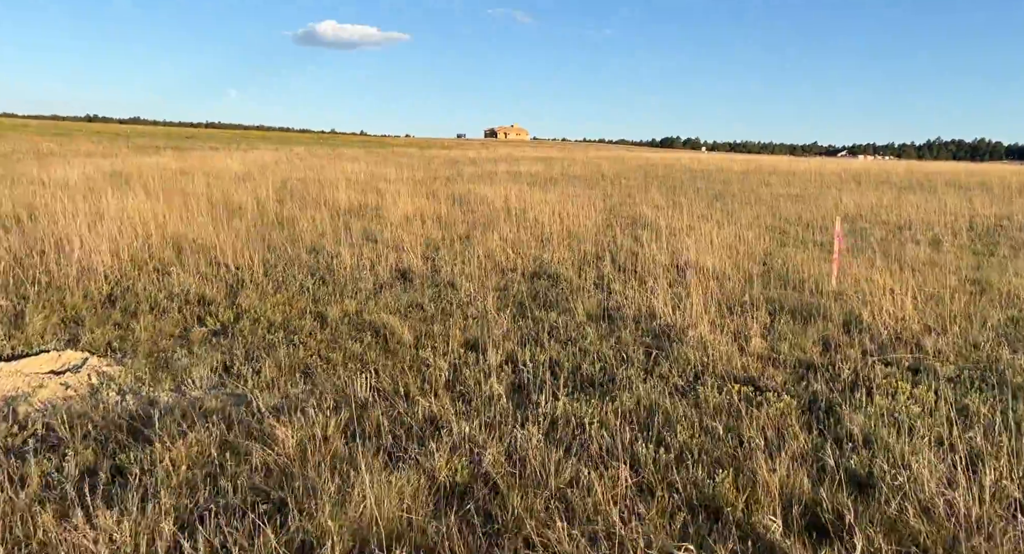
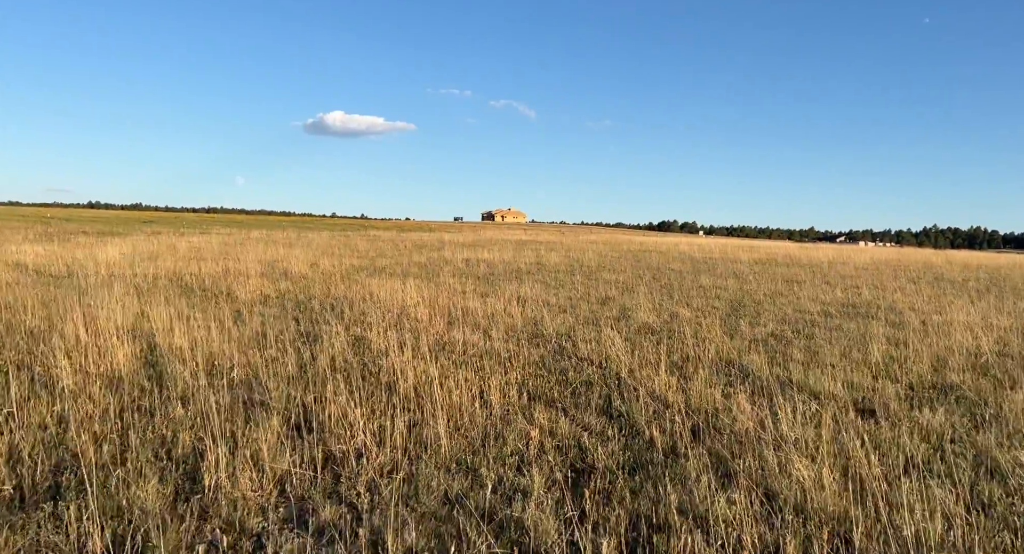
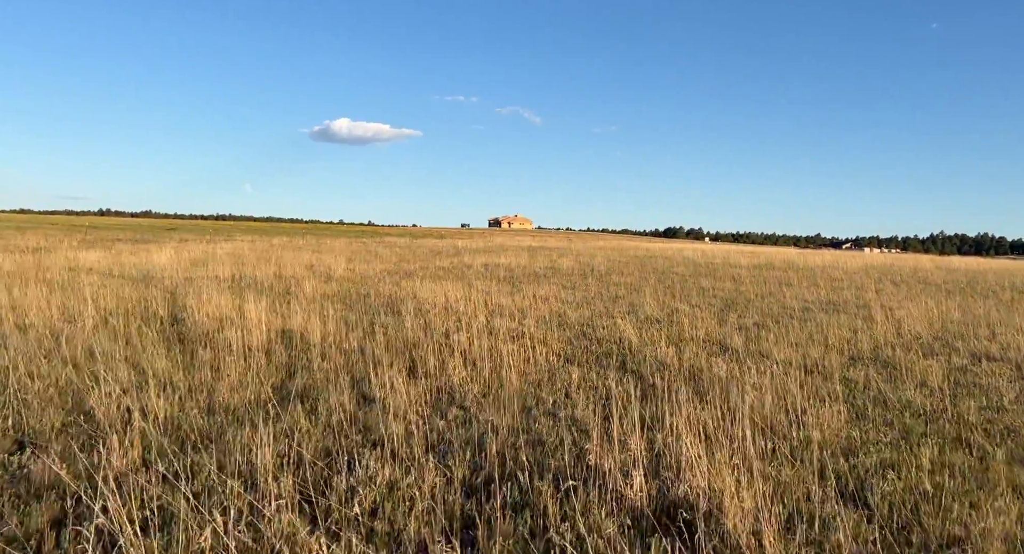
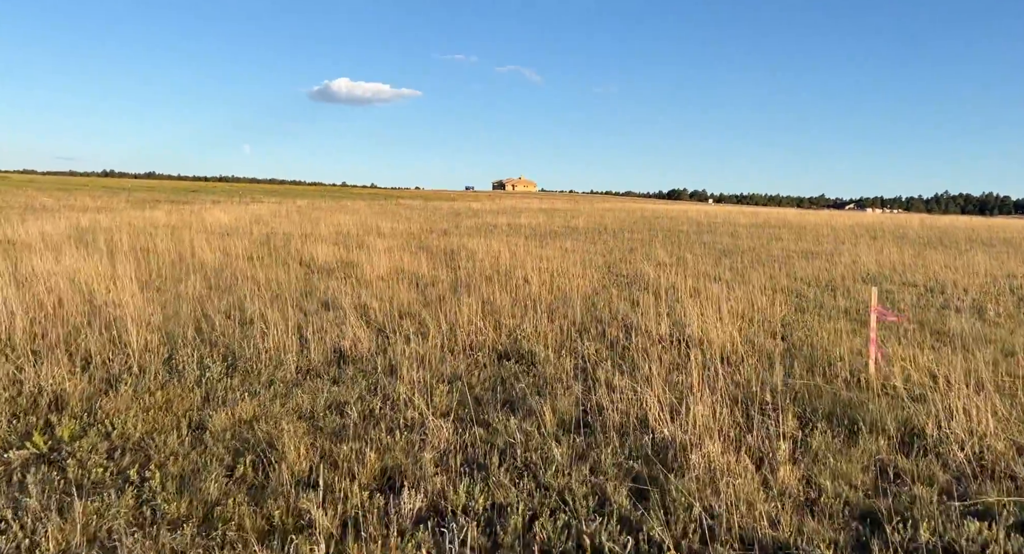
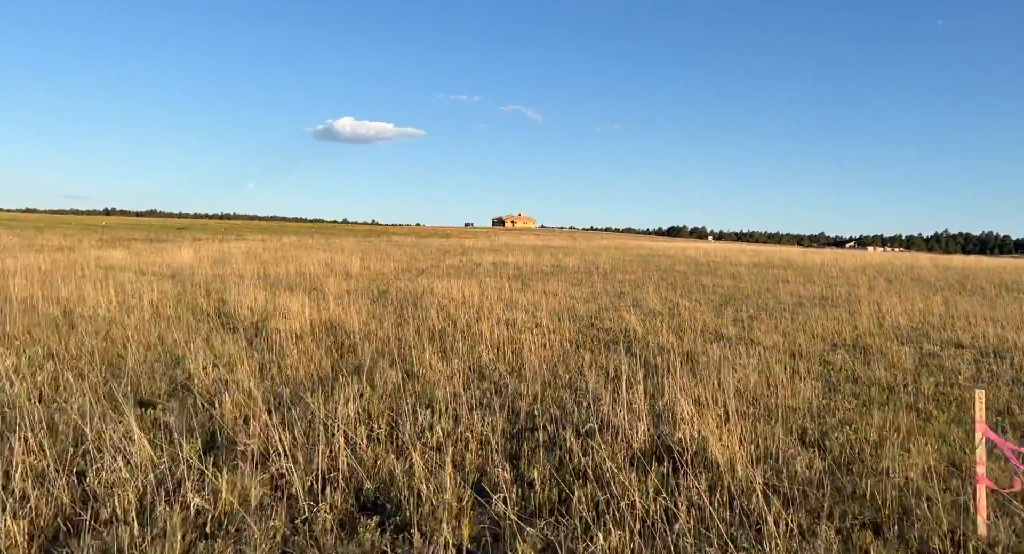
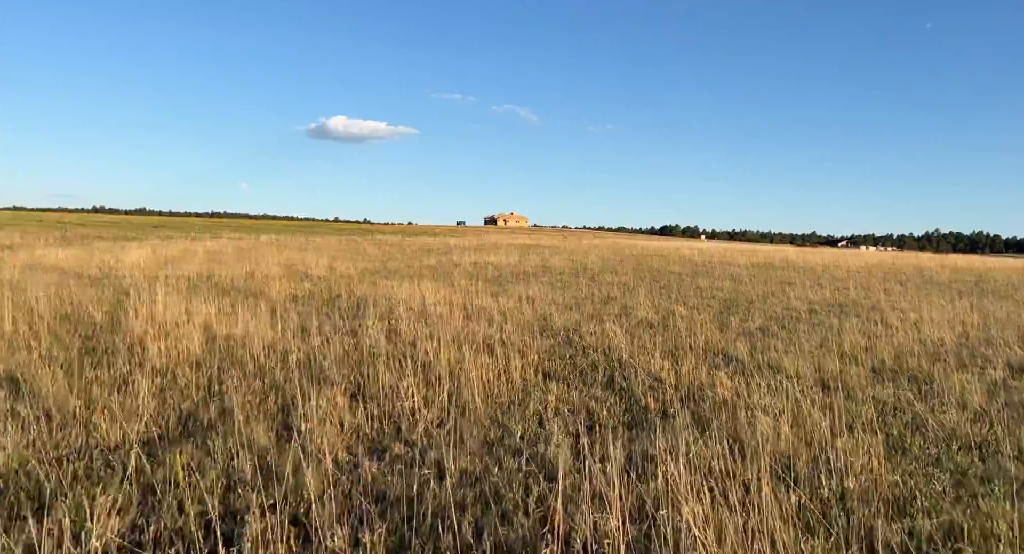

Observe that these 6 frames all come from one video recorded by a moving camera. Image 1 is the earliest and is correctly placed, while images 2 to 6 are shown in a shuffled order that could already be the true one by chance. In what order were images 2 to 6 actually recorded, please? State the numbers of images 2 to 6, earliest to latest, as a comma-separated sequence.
4, 5, 3, 6, 2
